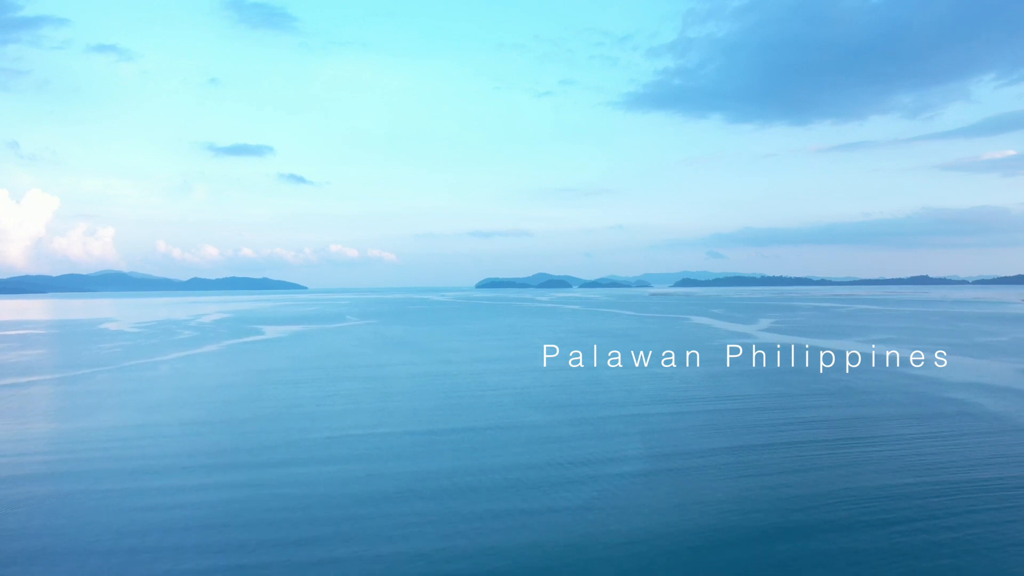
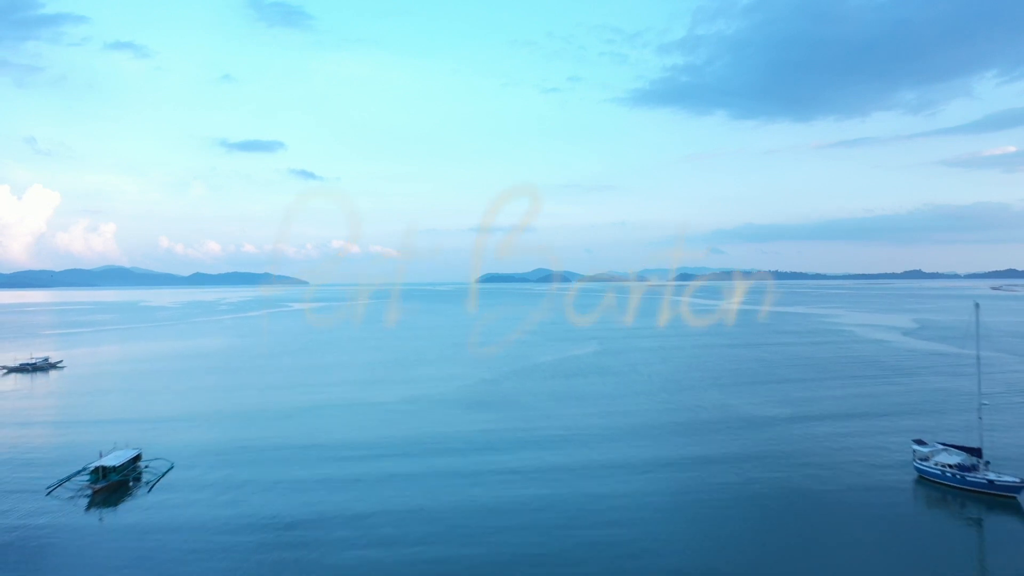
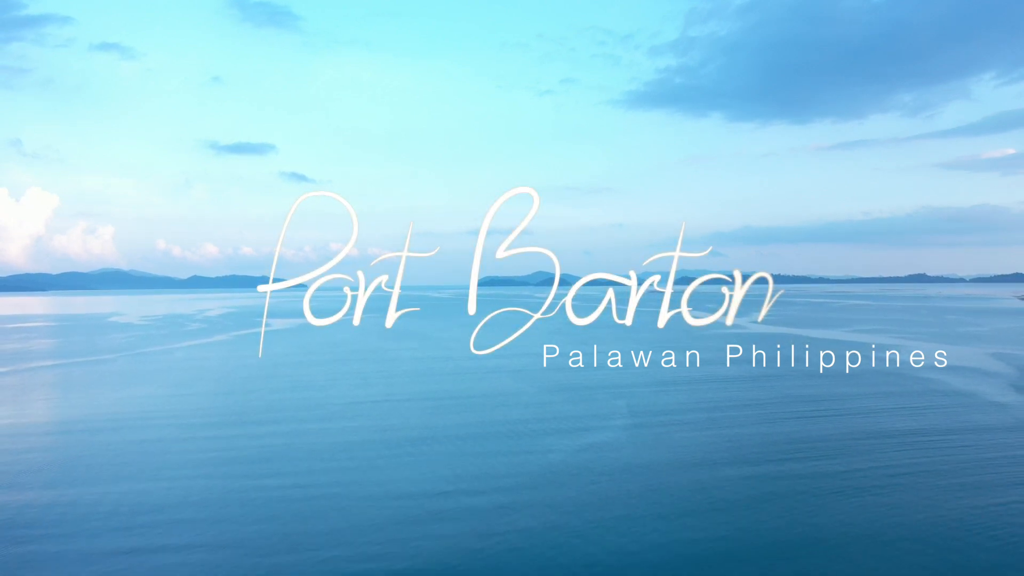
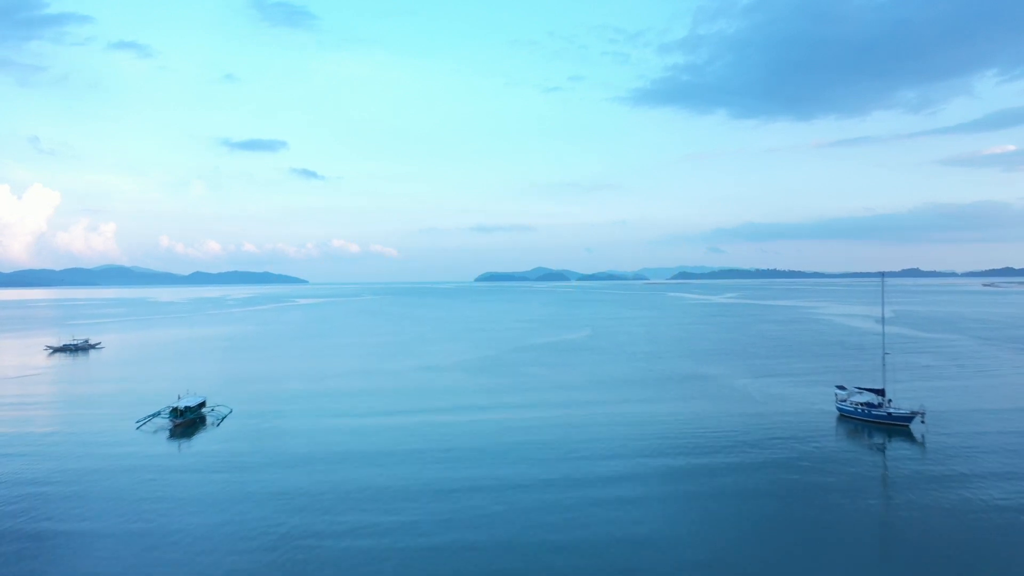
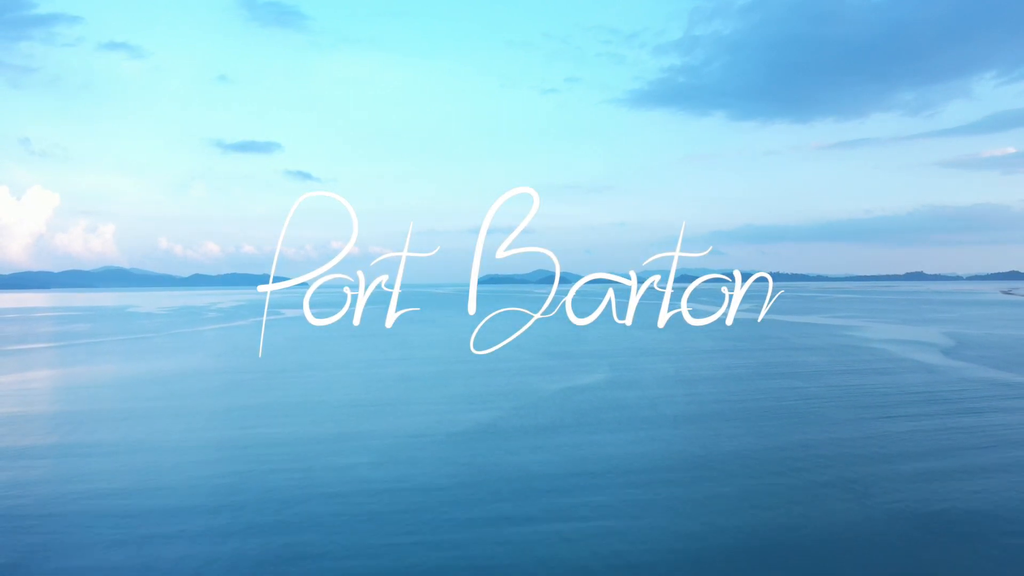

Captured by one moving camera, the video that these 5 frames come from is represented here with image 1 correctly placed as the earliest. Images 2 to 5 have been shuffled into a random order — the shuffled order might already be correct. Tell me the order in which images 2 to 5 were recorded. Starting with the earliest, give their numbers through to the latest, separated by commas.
3, 5, 2, 4
